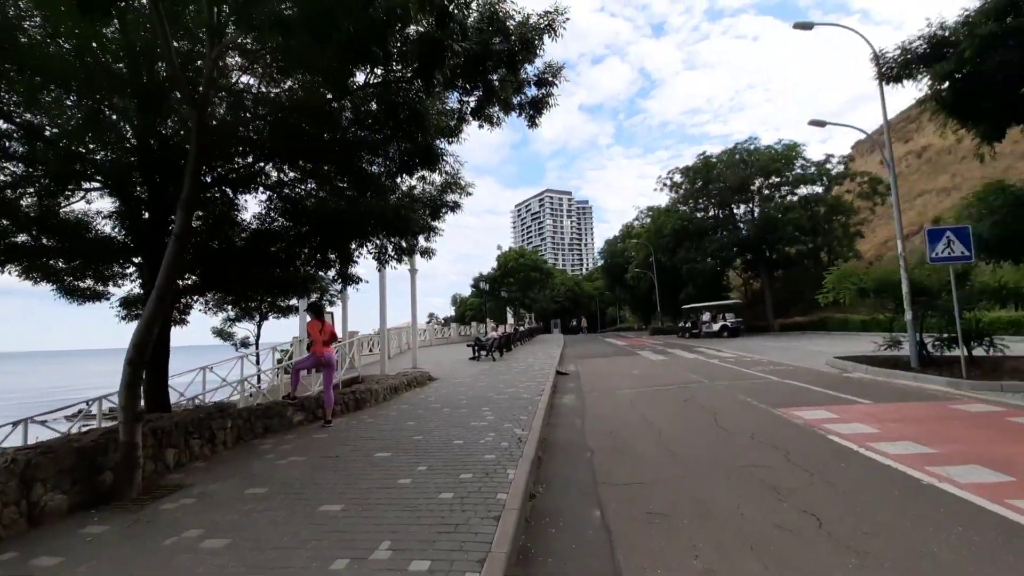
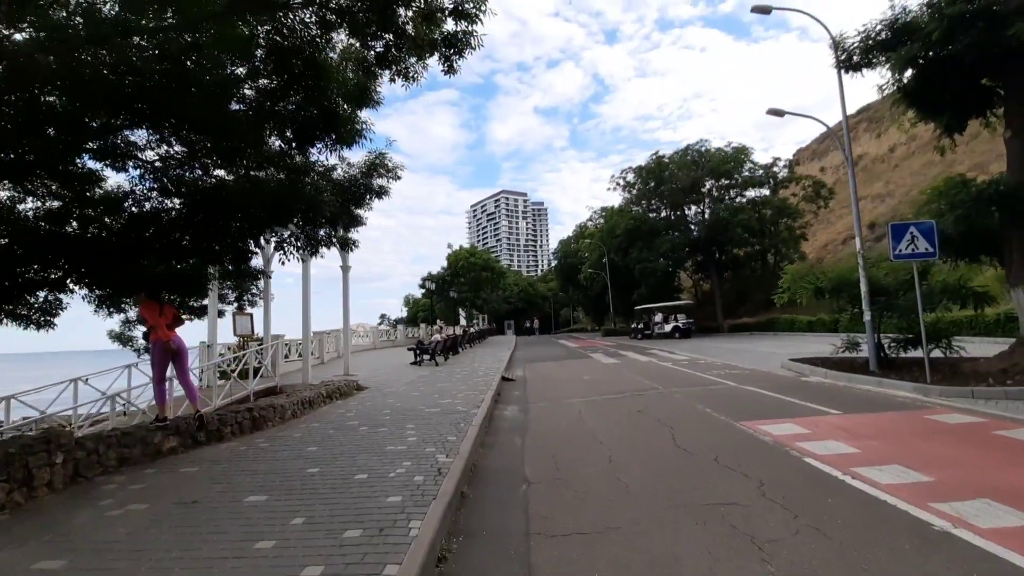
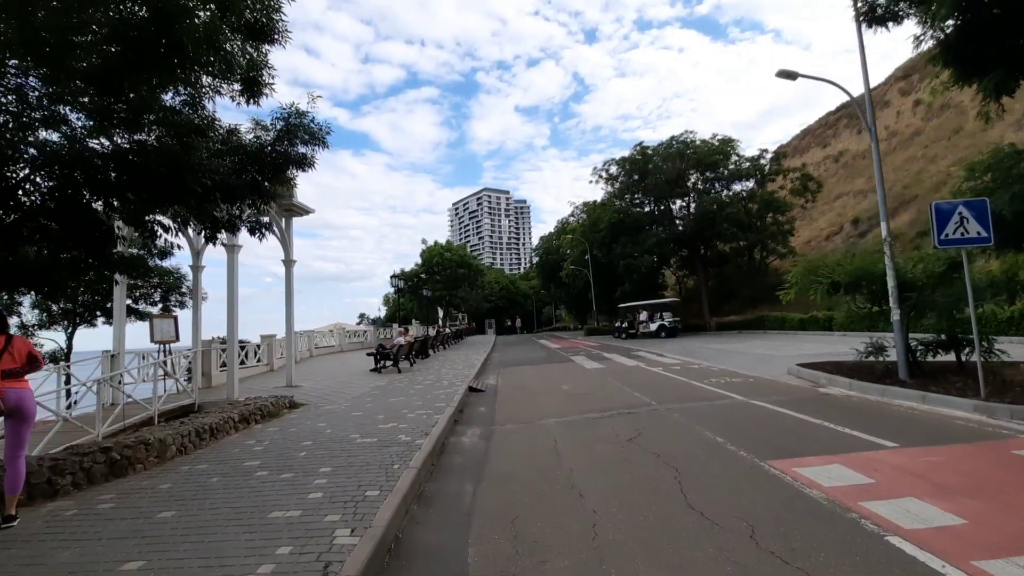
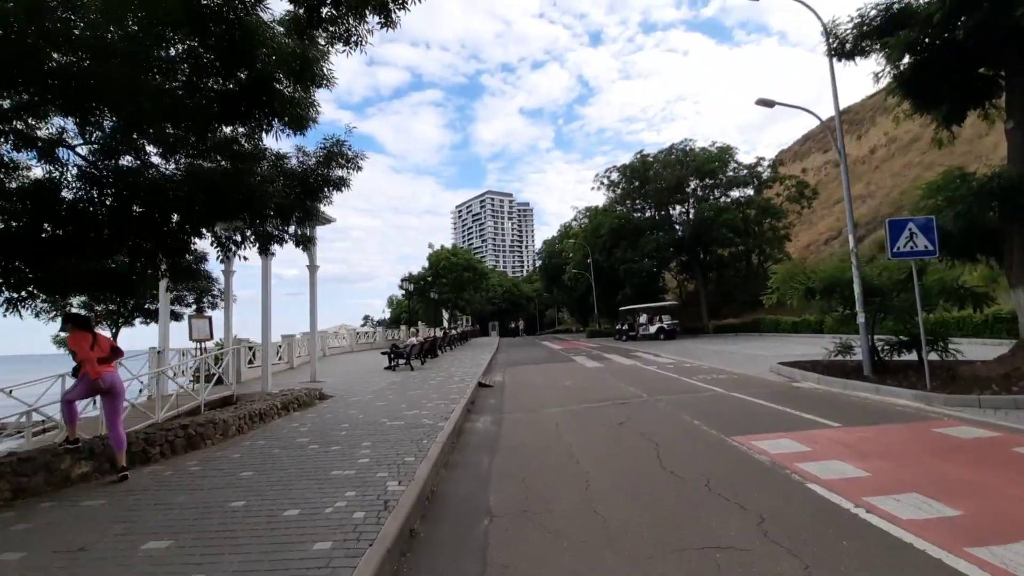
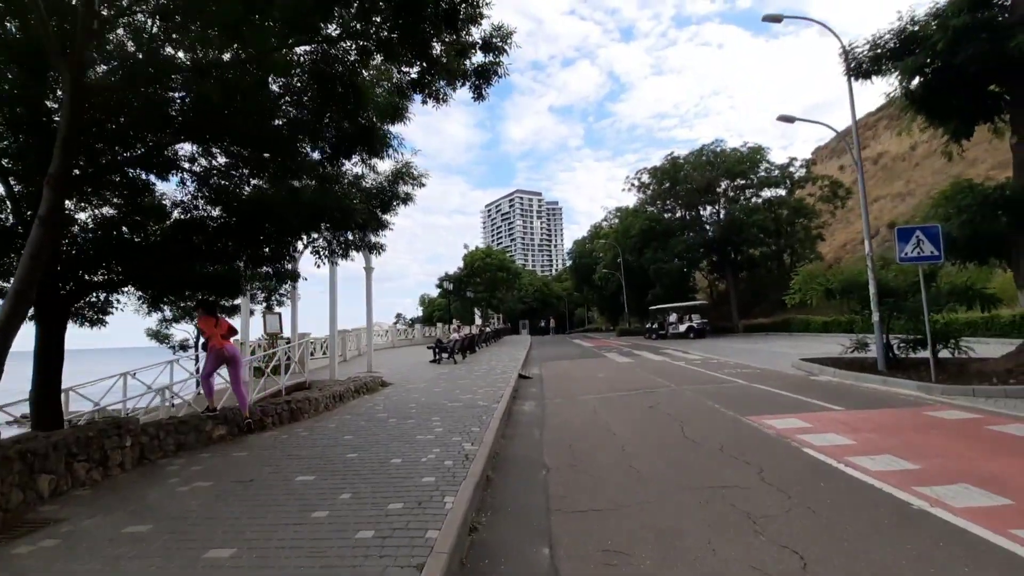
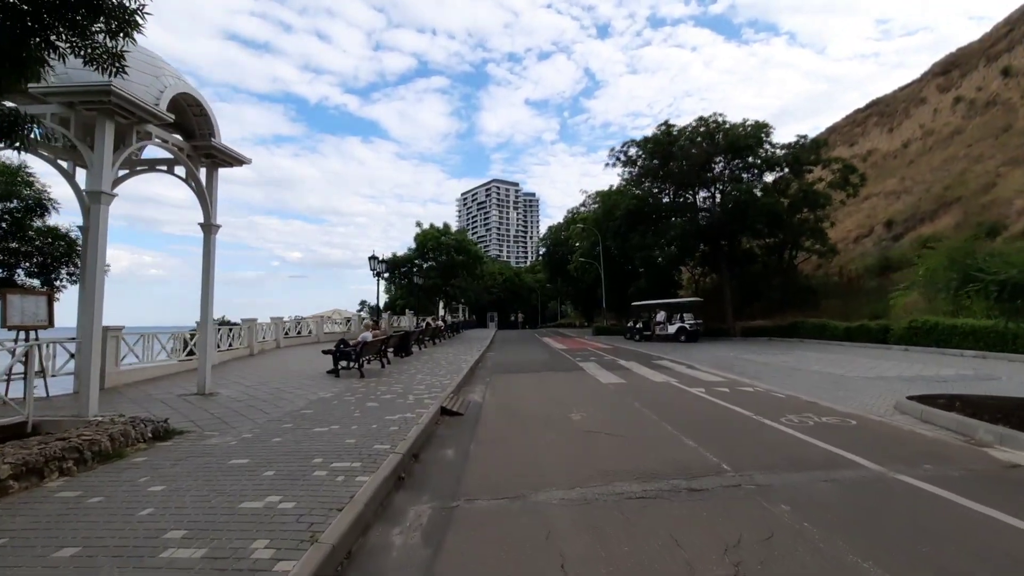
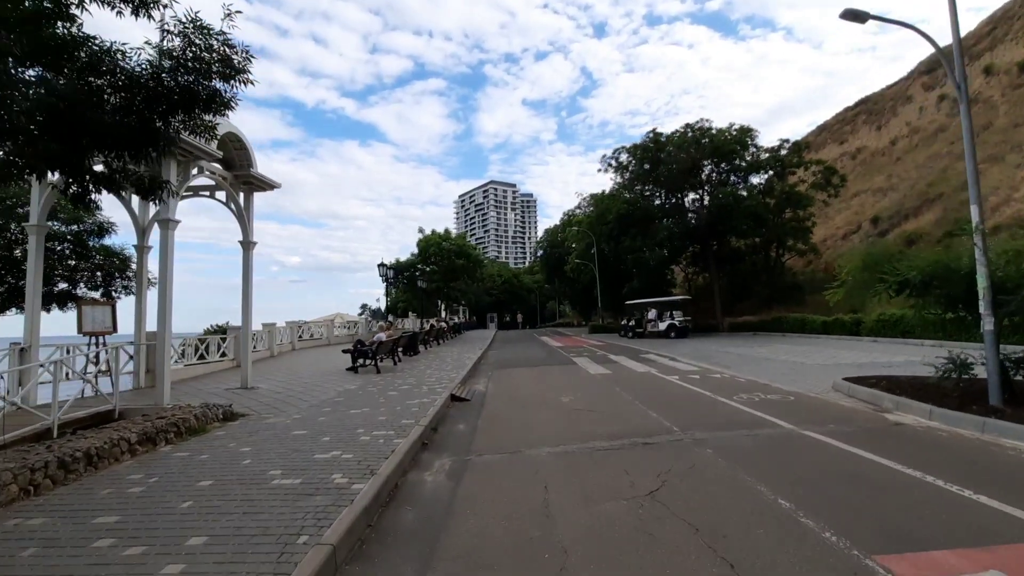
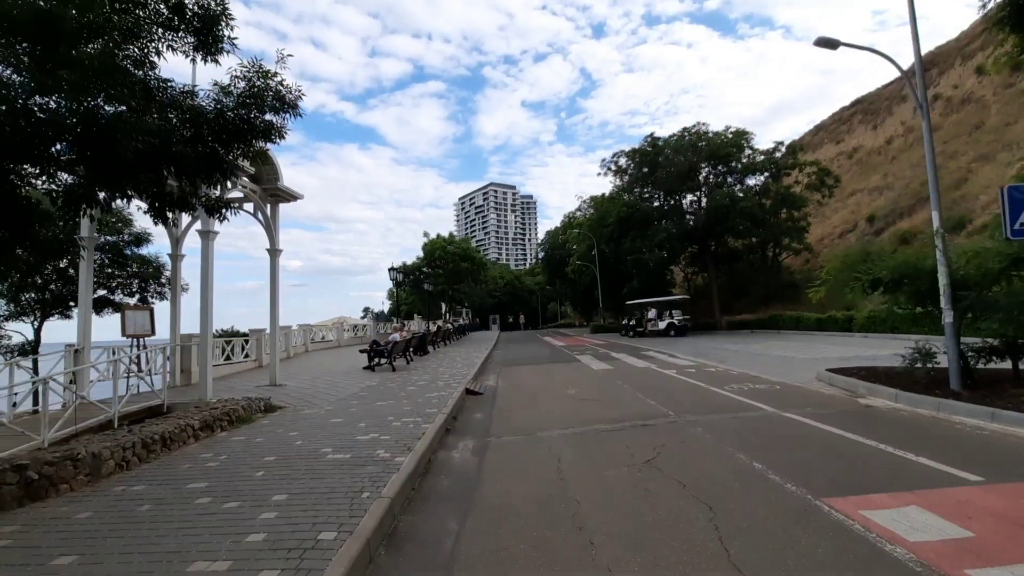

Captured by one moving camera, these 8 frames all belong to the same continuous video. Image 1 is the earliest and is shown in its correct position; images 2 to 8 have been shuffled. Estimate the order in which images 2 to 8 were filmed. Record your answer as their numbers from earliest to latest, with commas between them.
5, 2, 4, 3, 8, 7, 6
